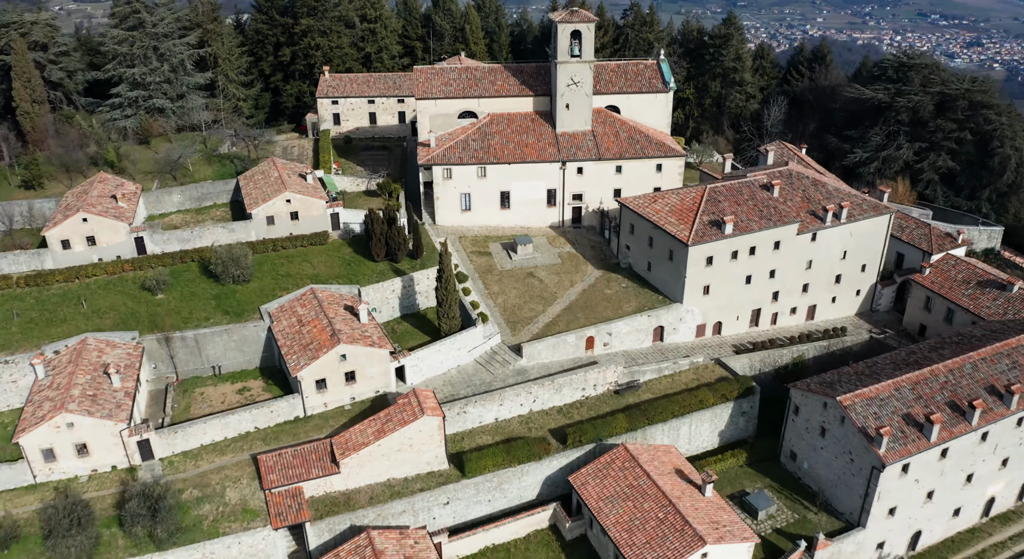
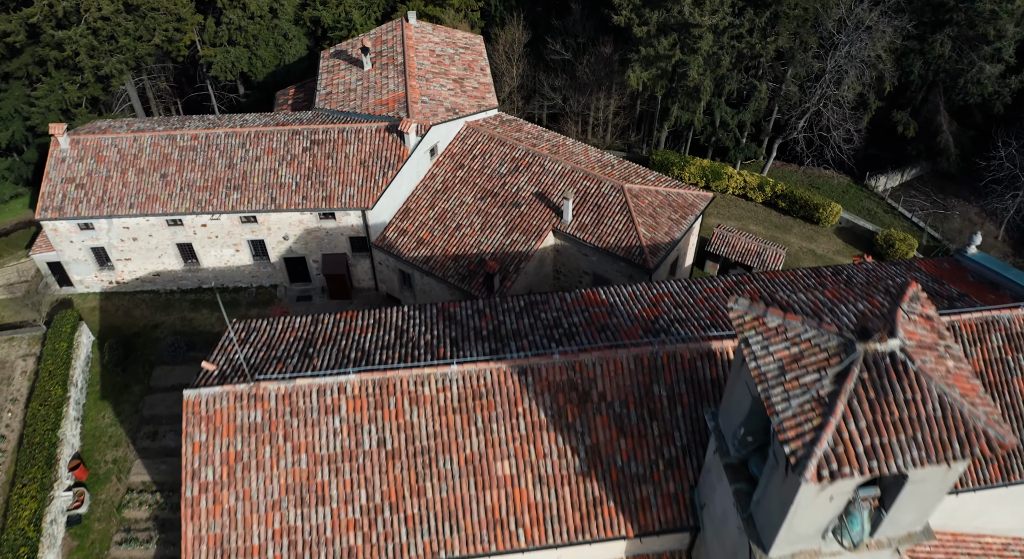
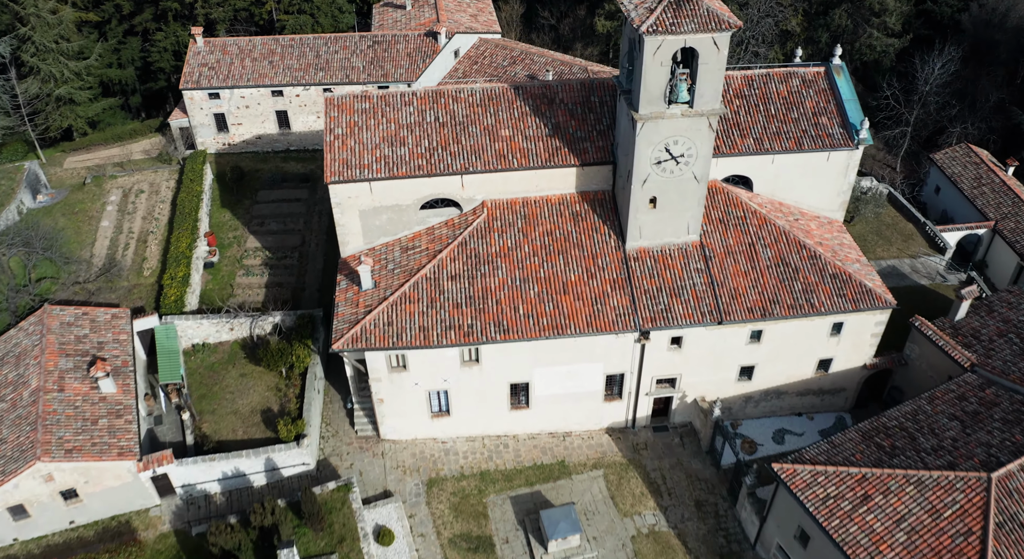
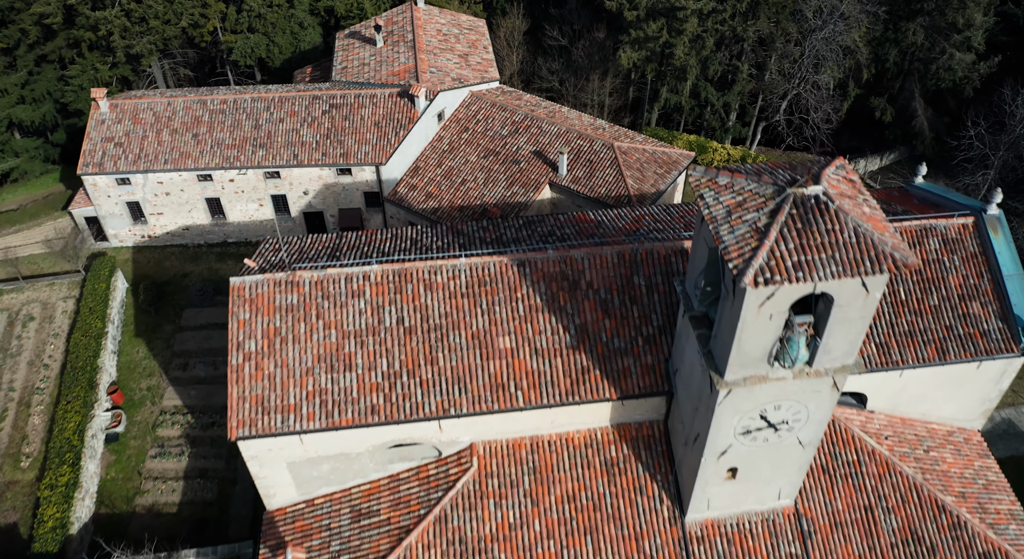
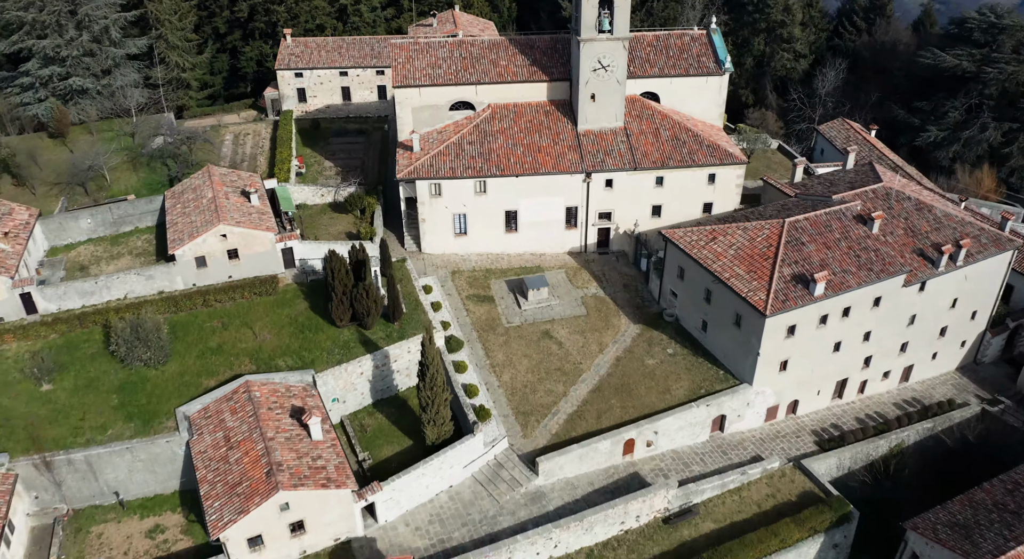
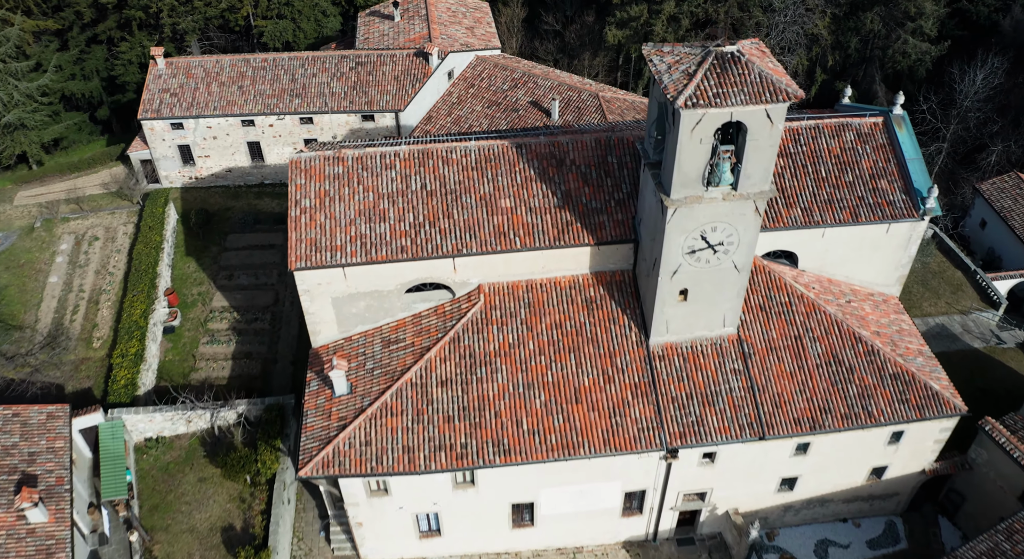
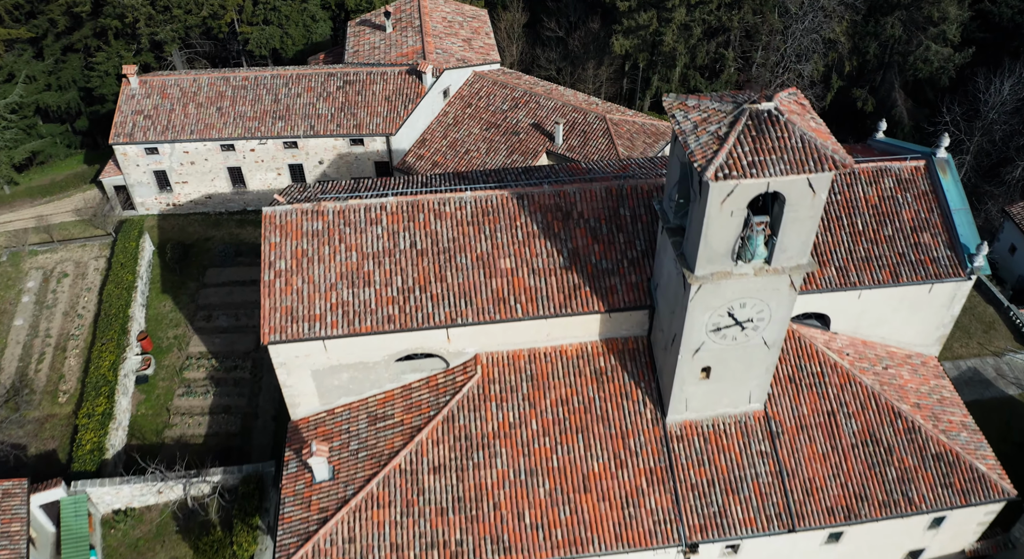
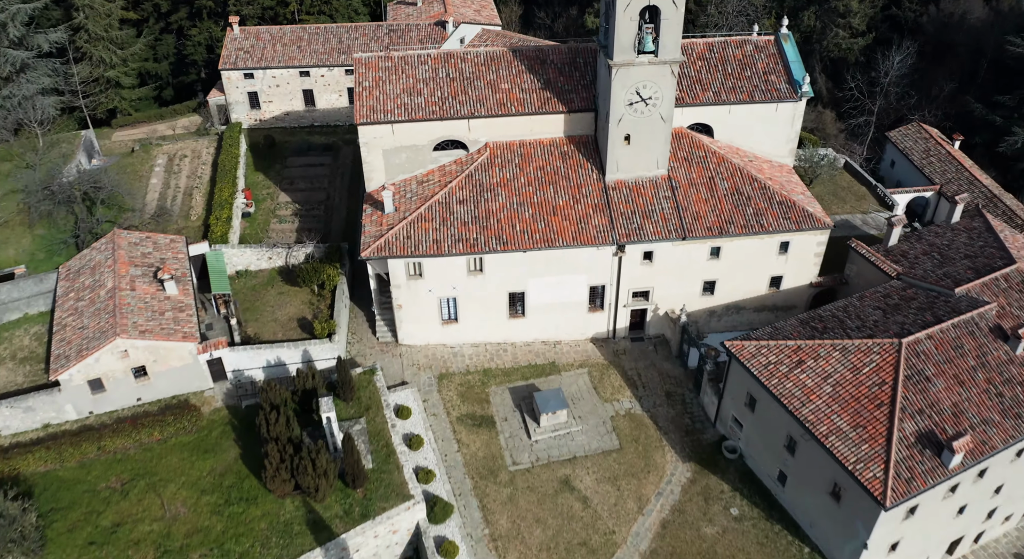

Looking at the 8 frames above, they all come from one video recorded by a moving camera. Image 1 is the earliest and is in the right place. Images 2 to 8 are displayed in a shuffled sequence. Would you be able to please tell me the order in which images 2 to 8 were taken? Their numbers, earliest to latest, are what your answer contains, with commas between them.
5, 8, 3, 6, 7, 4, 2
